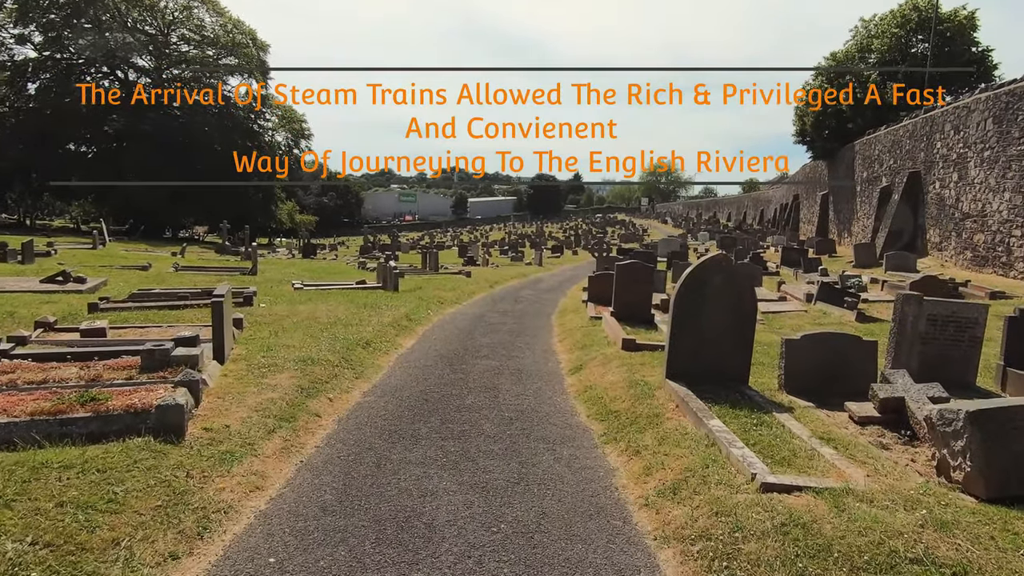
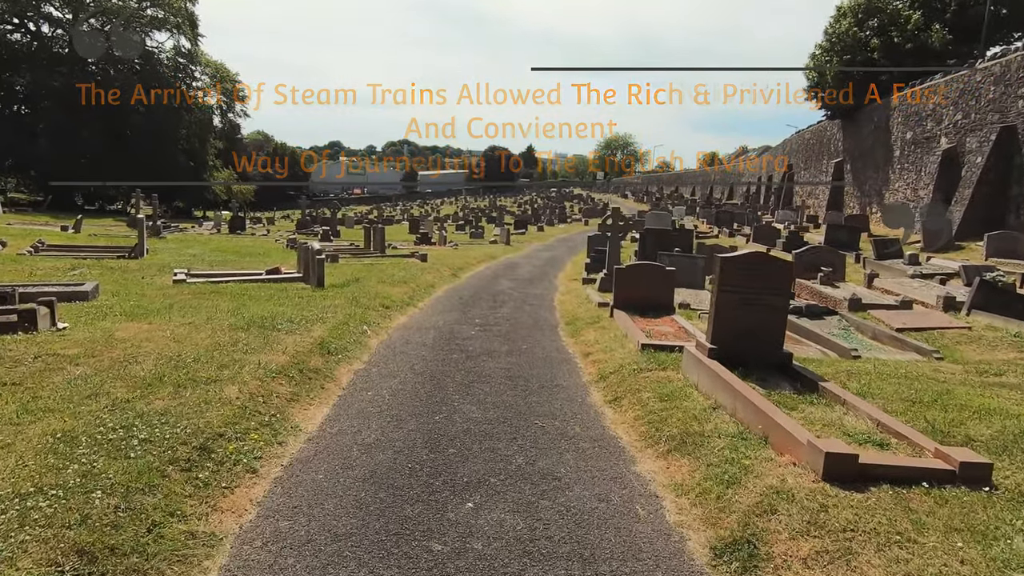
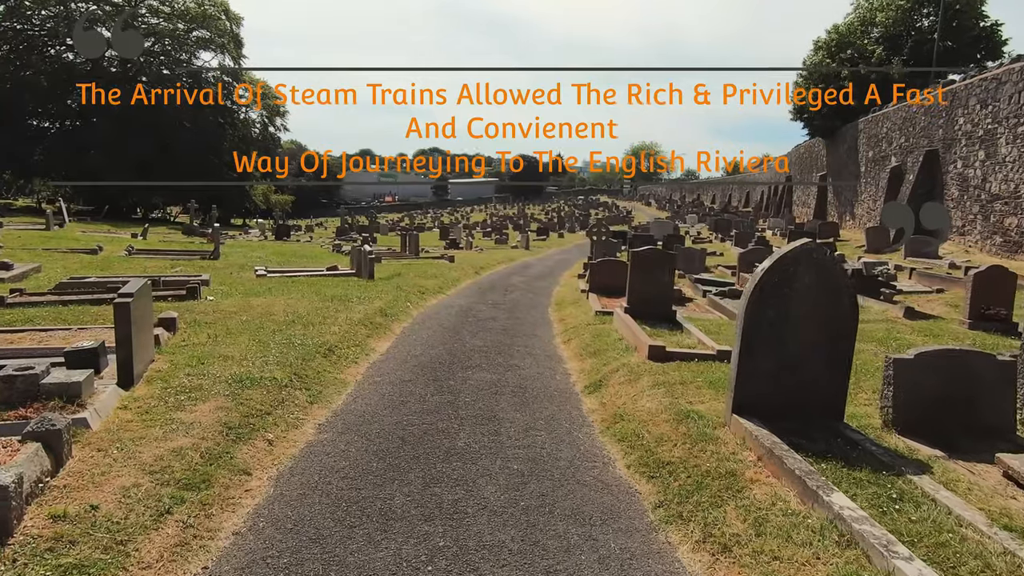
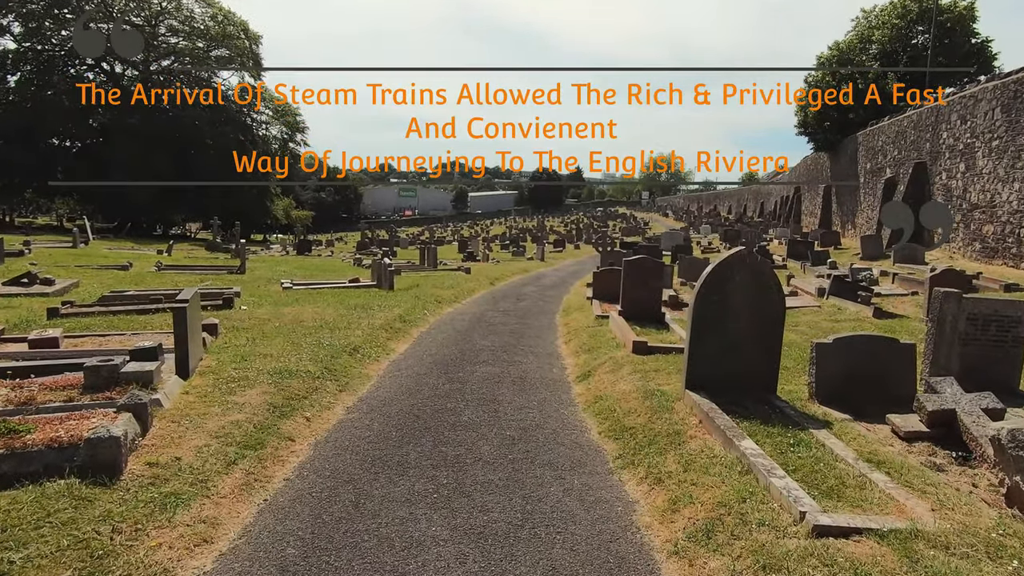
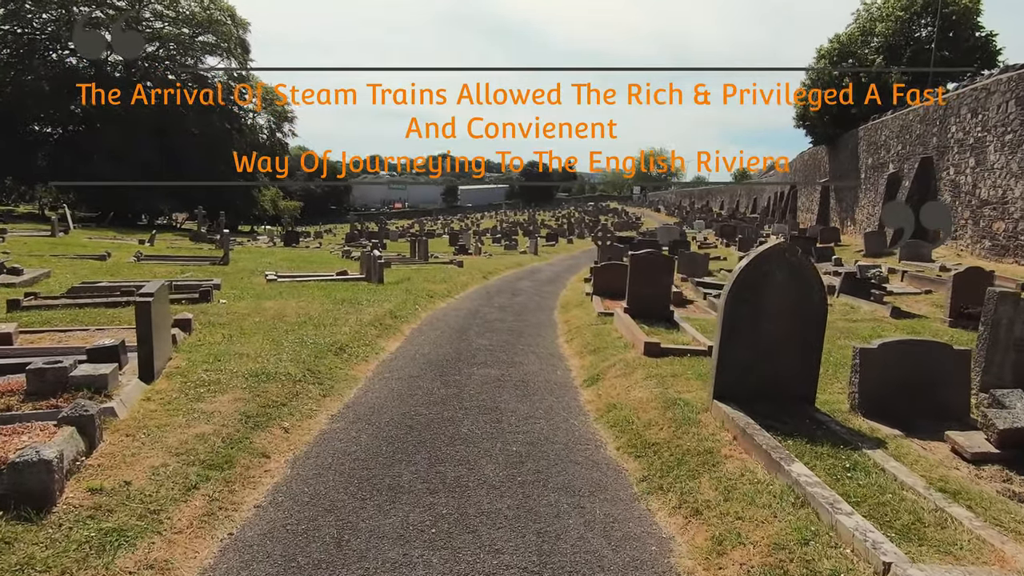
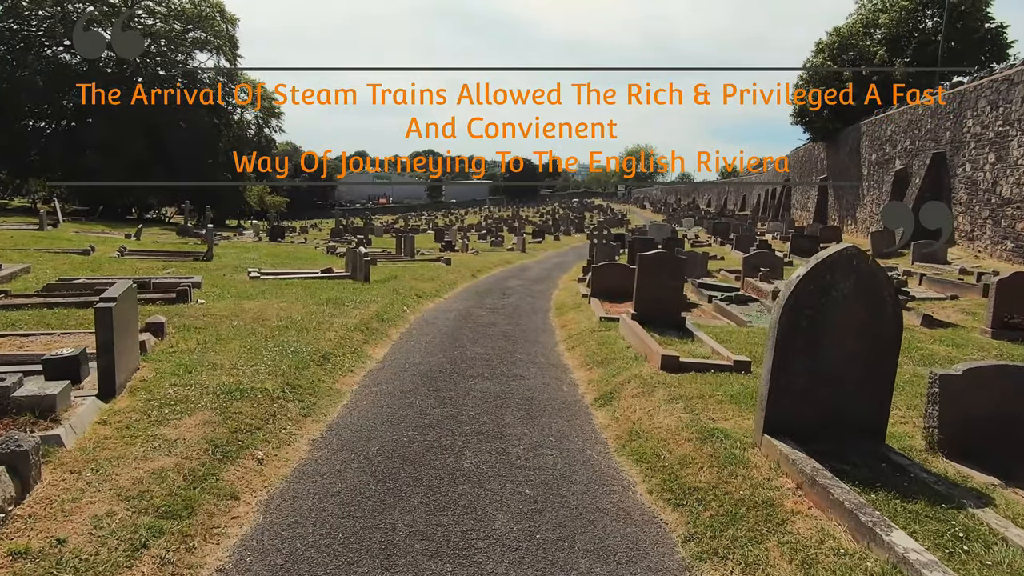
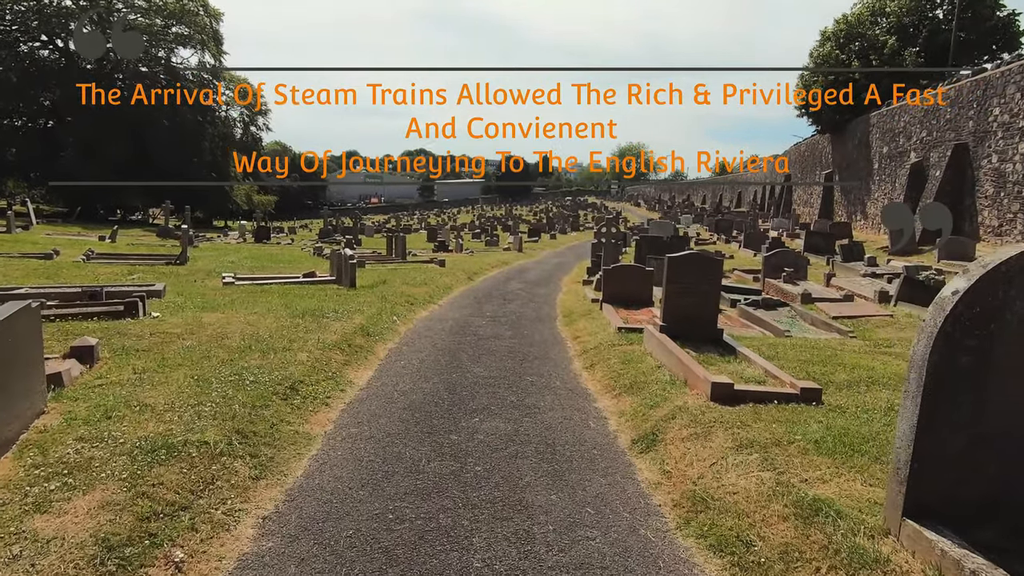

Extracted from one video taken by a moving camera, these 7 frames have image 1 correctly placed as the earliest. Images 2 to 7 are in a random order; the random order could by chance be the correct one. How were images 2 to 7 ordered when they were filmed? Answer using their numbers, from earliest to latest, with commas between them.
4, 5, 3, 6, 7, 2
